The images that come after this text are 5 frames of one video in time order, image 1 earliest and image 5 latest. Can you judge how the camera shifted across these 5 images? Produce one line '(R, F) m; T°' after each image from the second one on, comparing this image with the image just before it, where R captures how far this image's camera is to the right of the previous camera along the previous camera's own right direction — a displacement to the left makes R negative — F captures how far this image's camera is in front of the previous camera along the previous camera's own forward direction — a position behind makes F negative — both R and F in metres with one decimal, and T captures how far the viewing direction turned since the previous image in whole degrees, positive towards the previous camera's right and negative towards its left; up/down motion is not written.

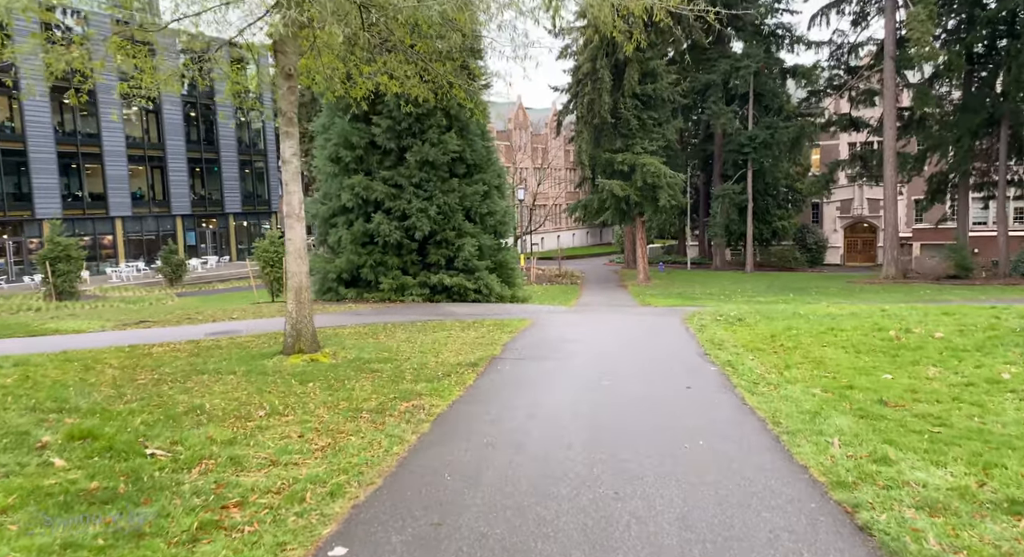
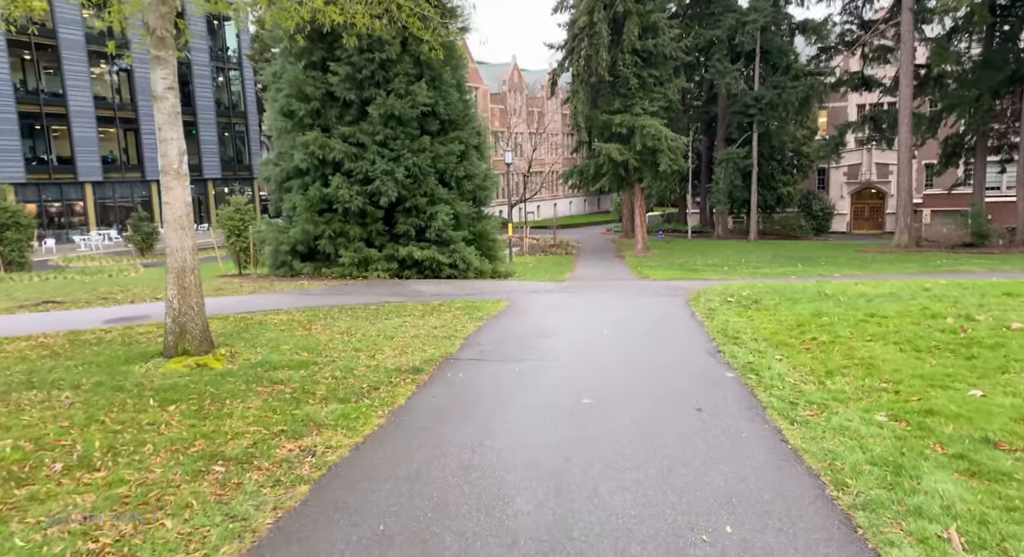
(+0.5, +2.3) m; 0°
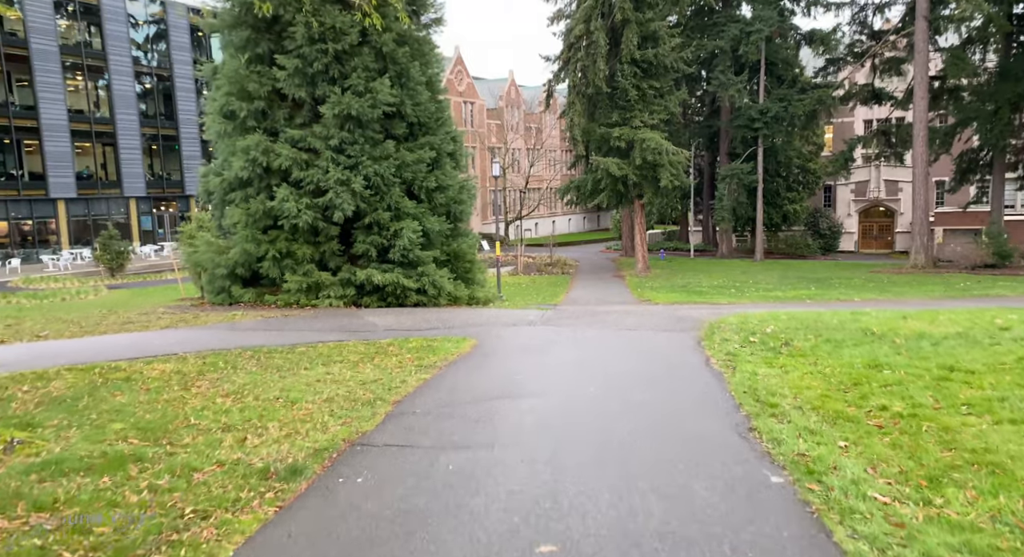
(+0.5, +2.5) m; 0°
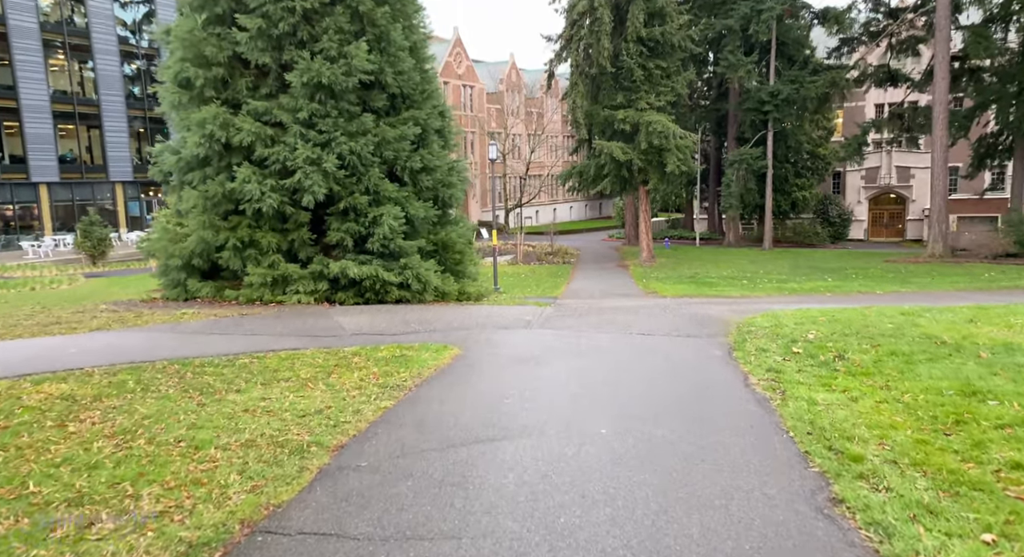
(+0.1, +1.8) m; 0°
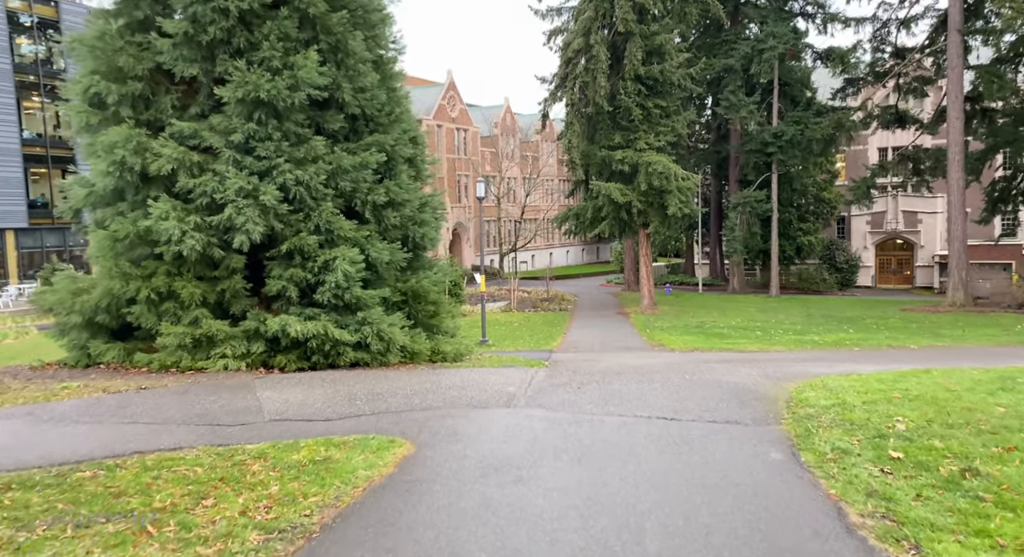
(+0.2, +2.4) m; 0°
